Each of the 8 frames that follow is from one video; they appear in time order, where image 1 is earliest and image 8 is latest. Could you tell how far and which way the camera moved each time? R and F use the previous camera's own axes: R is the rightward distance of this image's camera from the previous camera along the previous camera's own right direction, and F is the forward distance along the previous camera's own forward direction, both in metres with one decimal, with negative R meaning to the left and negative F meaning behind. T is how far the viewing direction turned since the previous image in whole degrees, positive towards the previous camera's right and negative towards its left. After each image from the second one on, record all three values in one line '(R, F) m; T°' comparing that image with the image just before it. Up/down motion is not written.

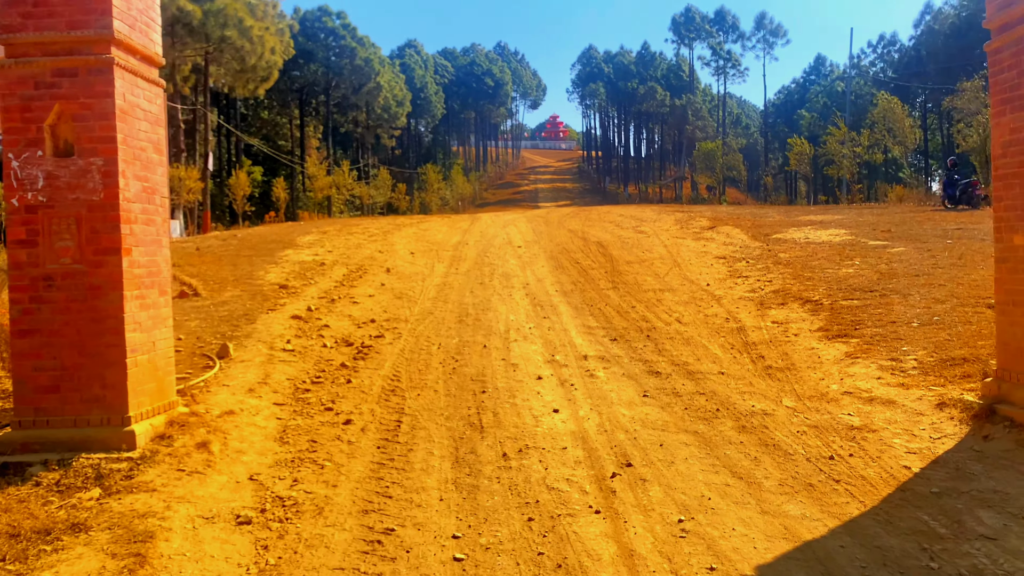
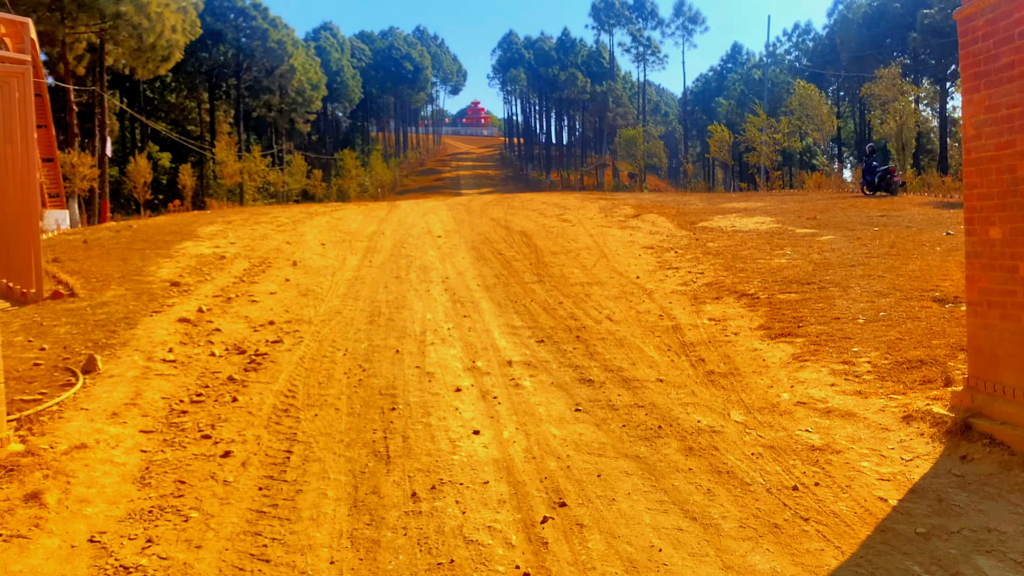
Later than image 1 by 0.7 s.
(+0.1, +0.8) m; +5°
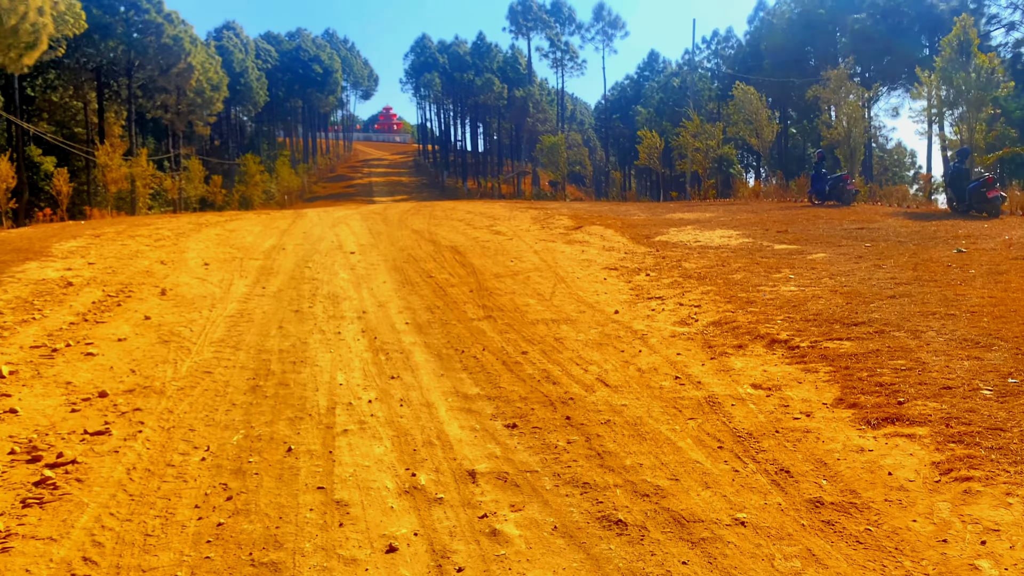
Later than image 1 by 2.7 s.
(-0.2, +2.5) m; +6°
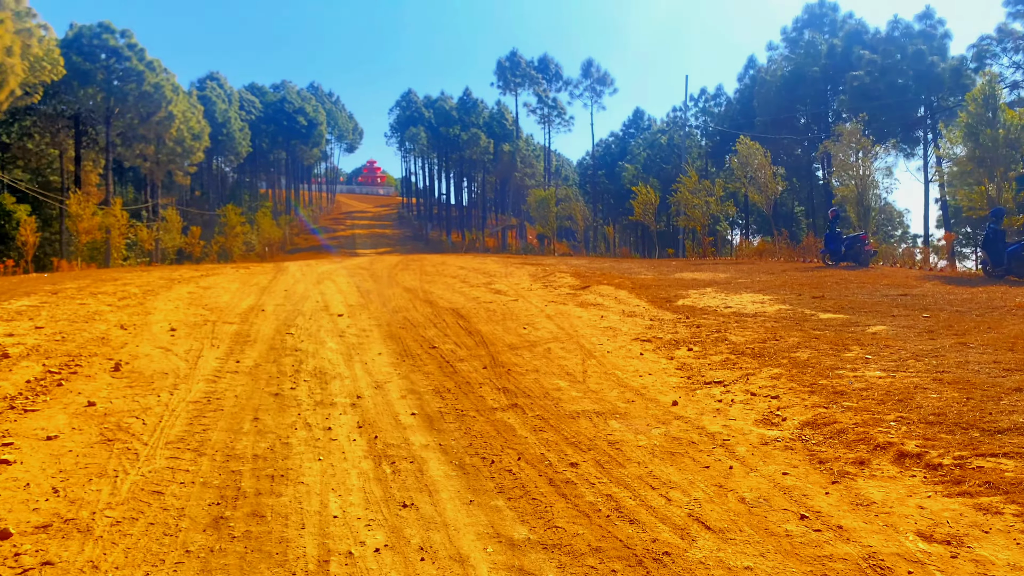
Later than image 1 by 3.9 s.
(-0.4, +1.5) m; +1°
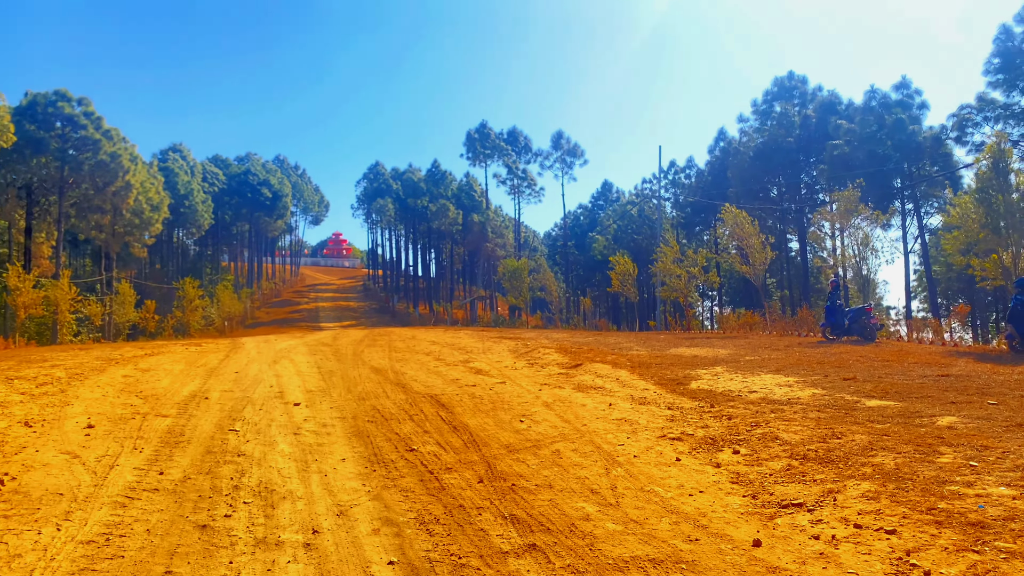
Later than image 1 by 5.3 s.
(-0.3, +1.7) m; +2°
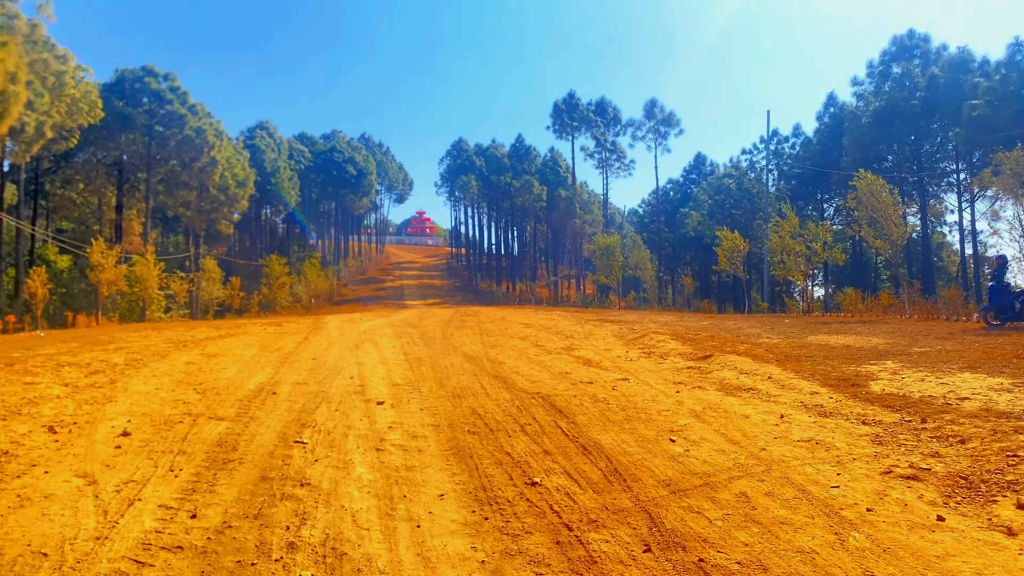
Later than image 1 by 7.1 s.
(-0.5, +2.1) m; -5°
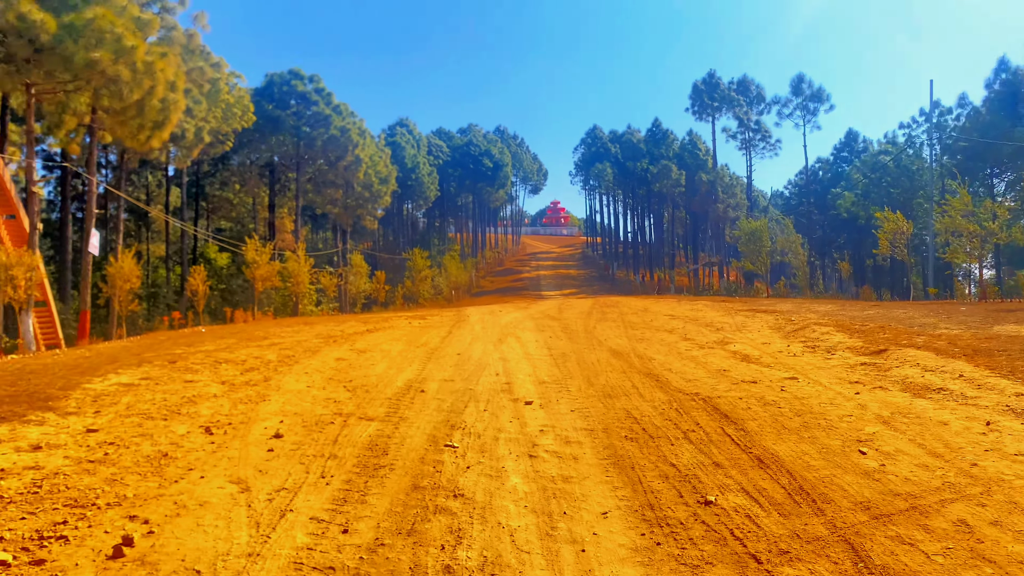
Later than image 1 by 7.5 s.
(-0.2, +0.5) m; -9°
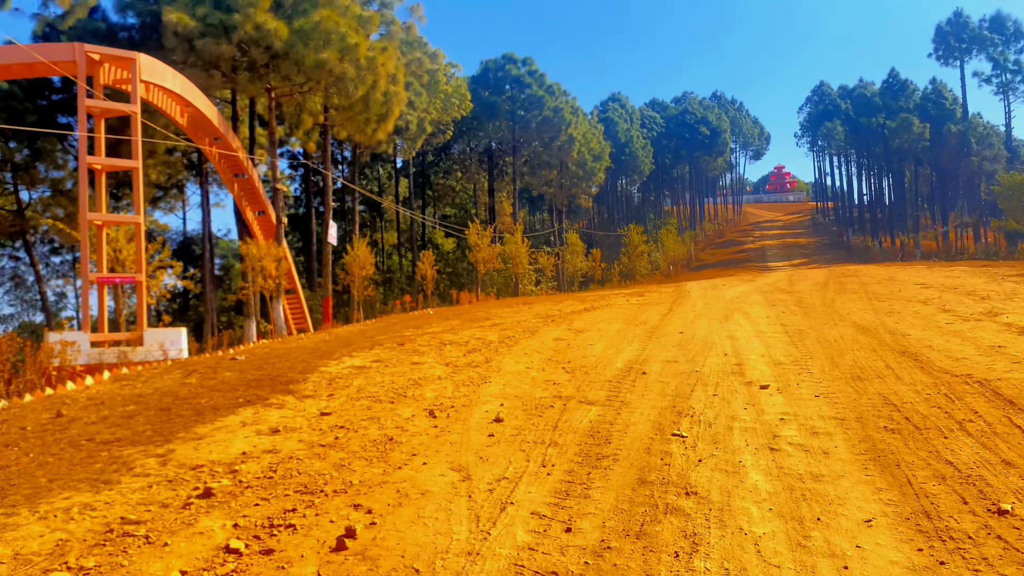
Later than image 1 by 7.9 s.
(-0.1, +0.5) m; -15°
